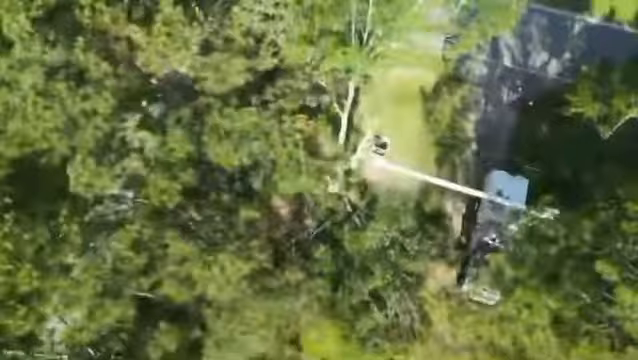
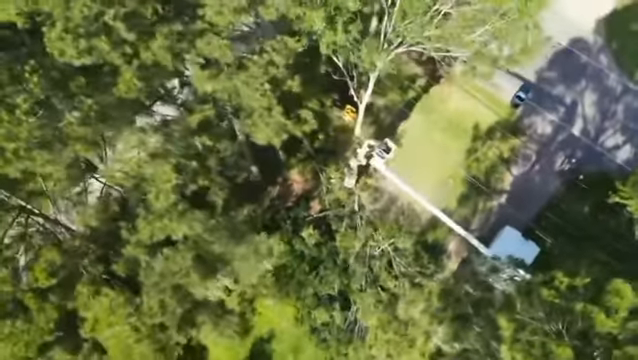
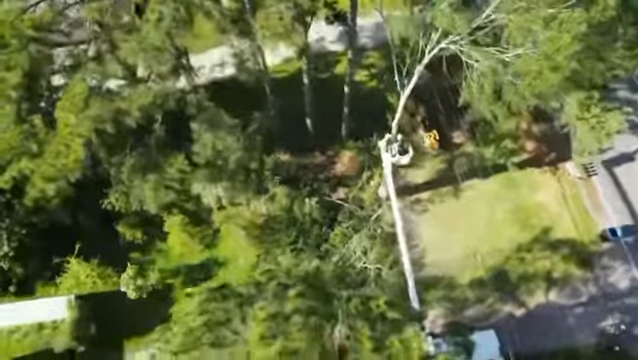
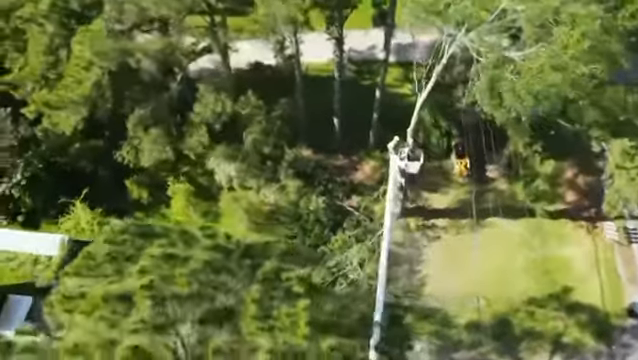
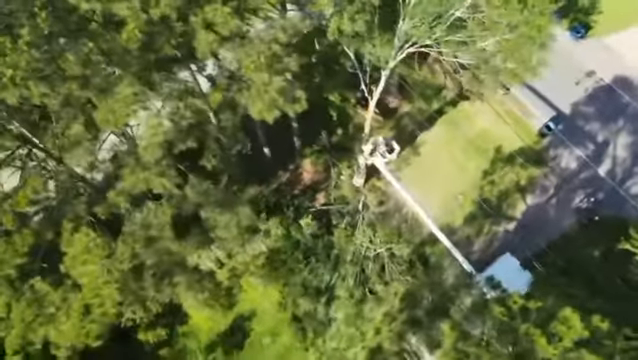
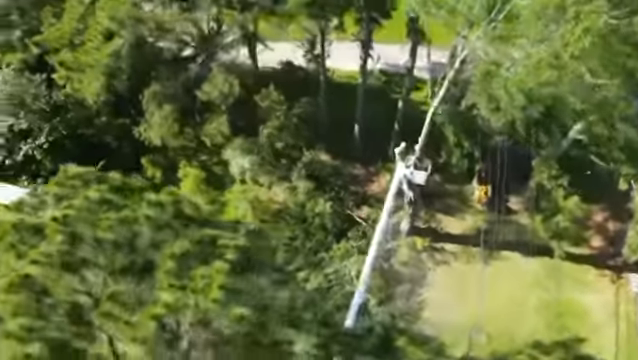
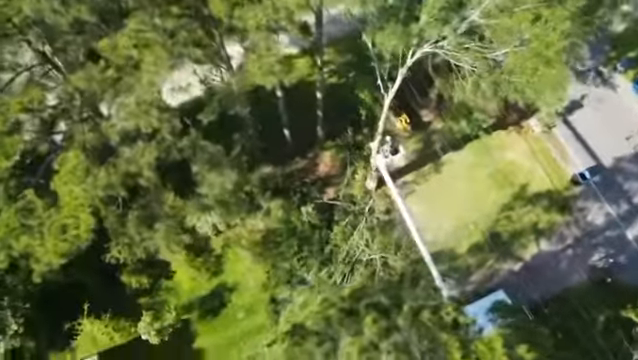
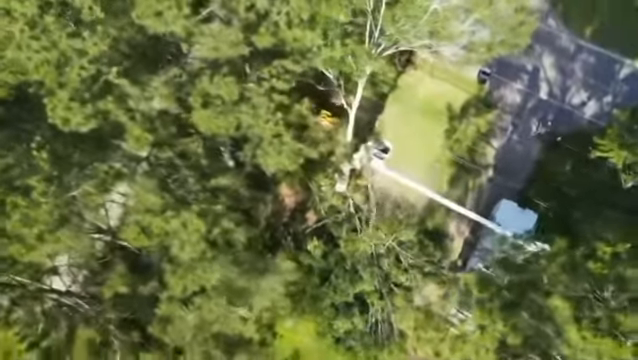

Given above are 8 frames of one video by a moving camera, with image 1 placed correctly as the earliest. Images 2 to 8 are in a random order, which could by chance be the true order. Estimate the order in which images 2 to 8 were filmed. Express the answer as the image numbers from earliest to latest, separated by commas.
8, 2, 5, 7, 3, 4, 6
